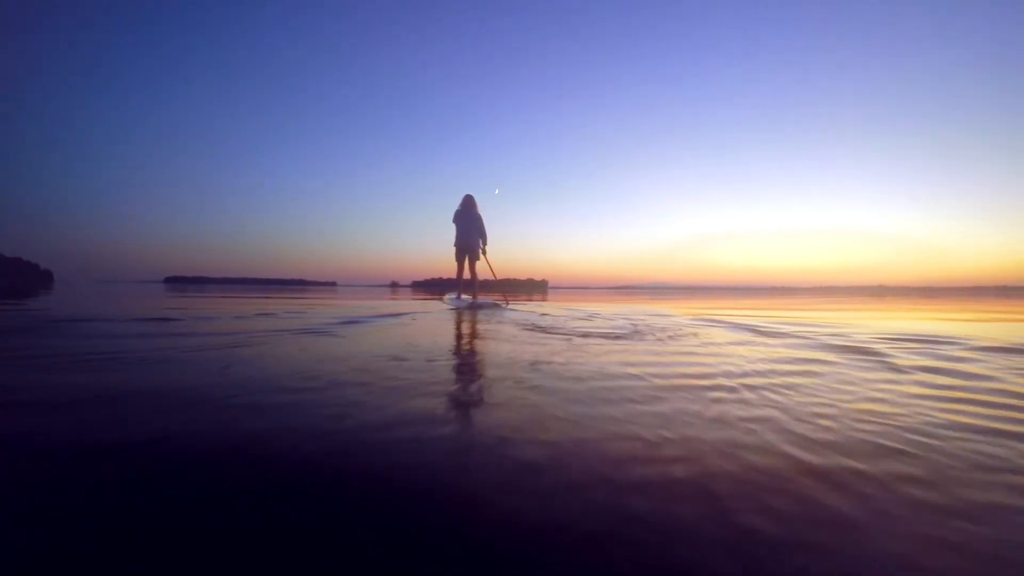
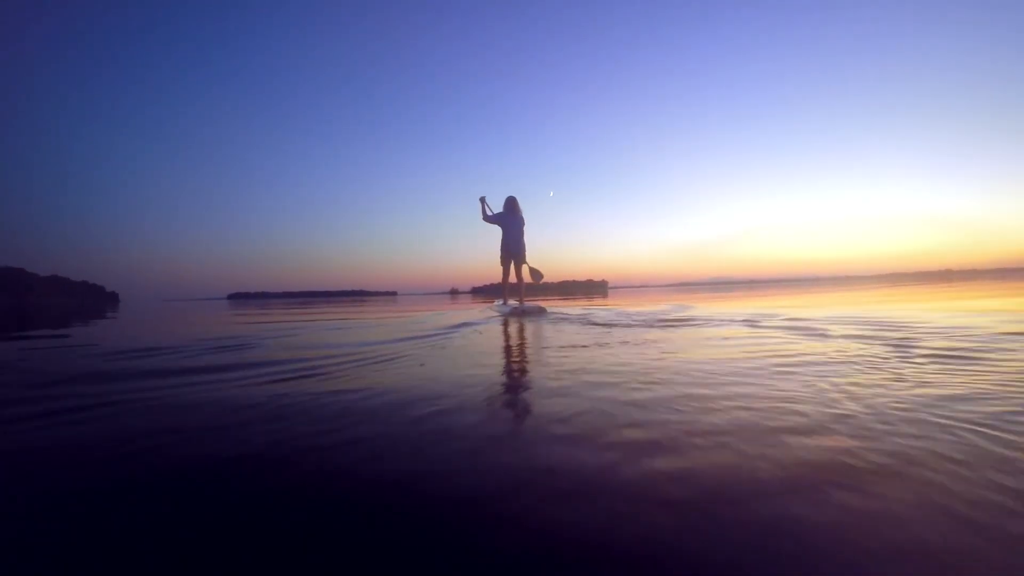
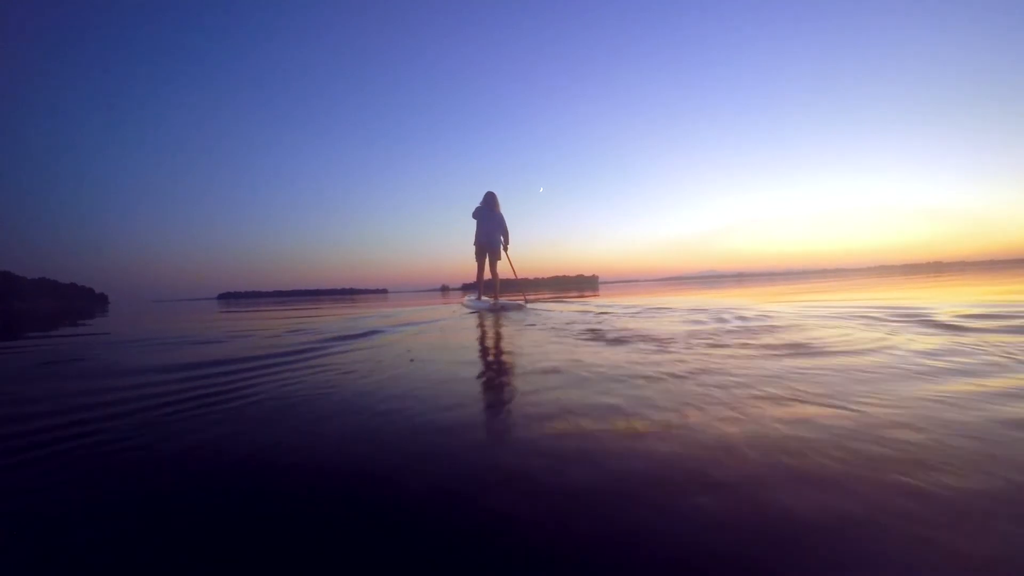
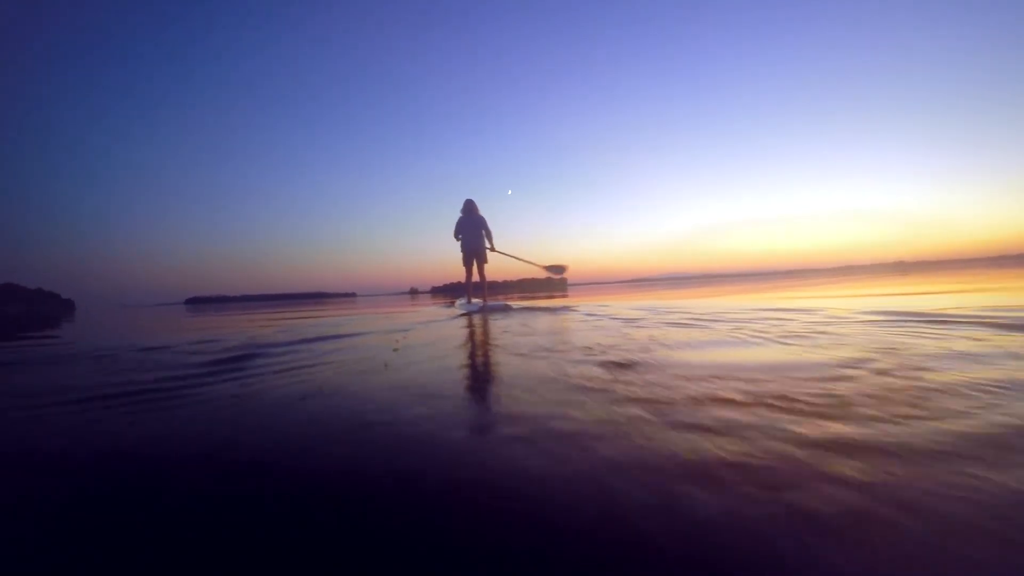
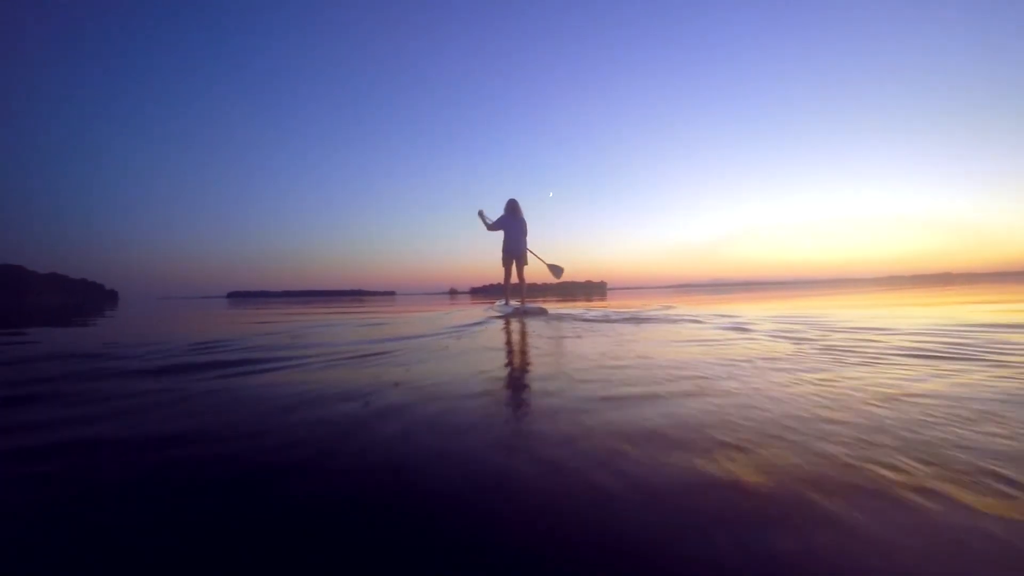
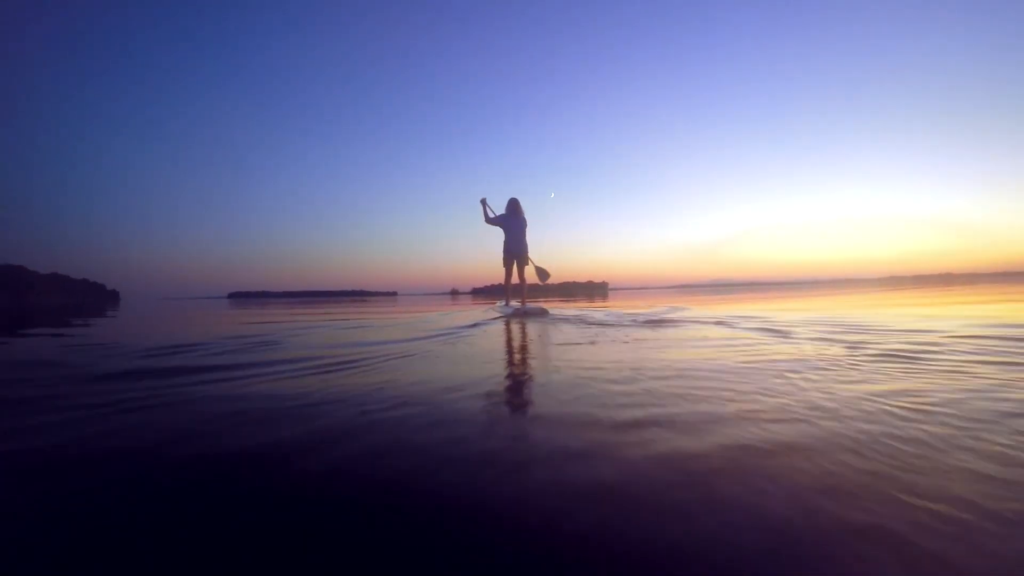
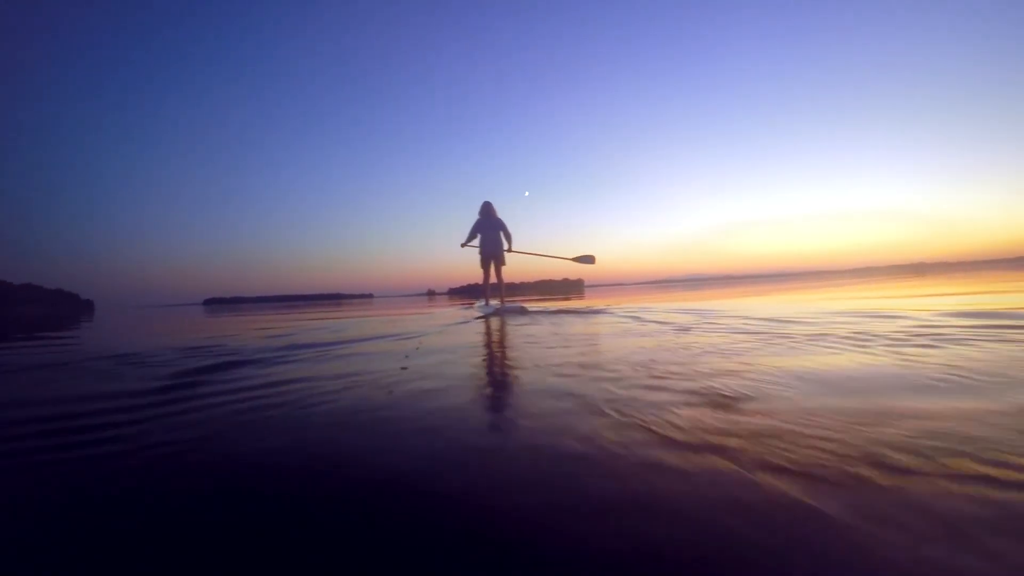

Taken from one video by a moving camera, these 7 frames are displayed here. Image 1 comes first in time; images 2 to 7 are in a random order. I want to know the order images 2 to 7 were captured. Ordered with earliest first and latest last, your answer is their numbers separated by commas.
4, 7, 5, 6, 2, 3
